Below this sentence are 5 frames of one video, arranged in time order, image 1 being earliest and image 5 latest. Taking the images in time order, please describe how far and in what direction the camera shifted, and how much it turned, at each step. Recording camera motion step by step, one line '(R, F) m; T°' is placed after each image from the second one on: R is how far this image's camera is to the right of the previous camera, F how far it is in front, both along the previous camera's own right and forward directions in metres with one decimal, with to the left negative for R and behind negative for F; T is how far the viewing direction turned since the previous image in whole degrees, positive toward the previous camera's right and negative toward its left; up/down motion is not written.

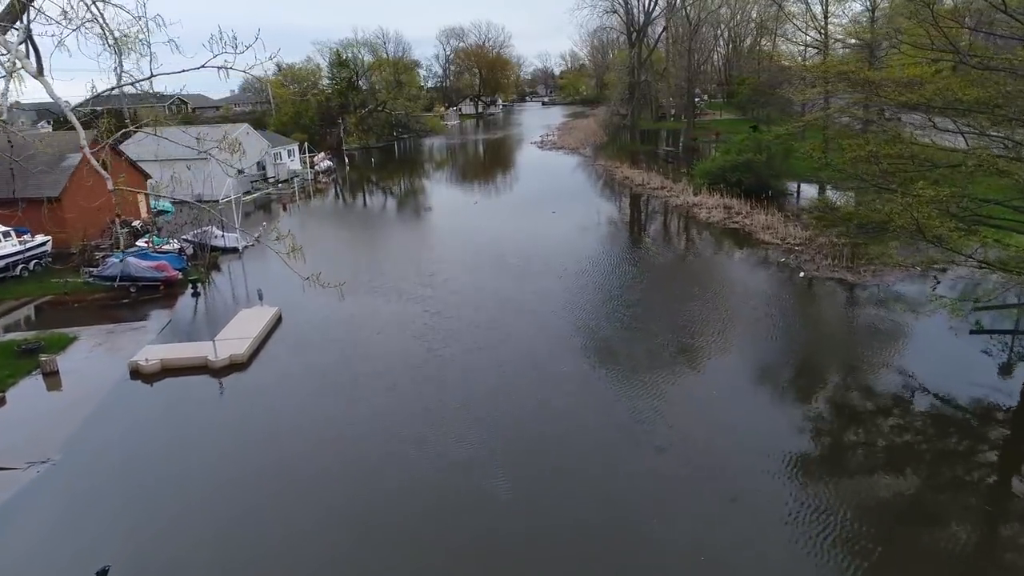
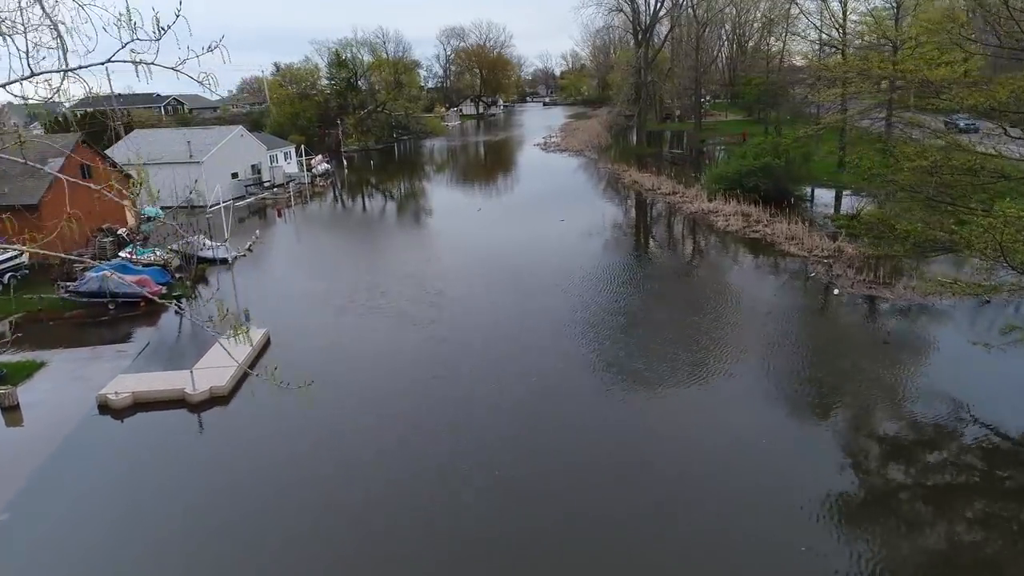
(-0.2, +0.9) m; 0°
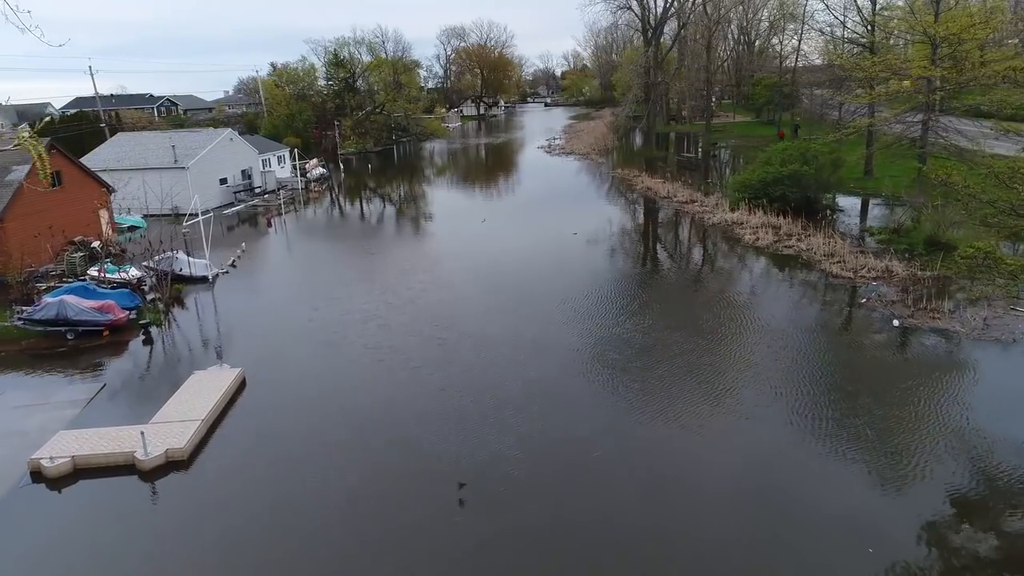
(-0.2, +1.4) m; 0°
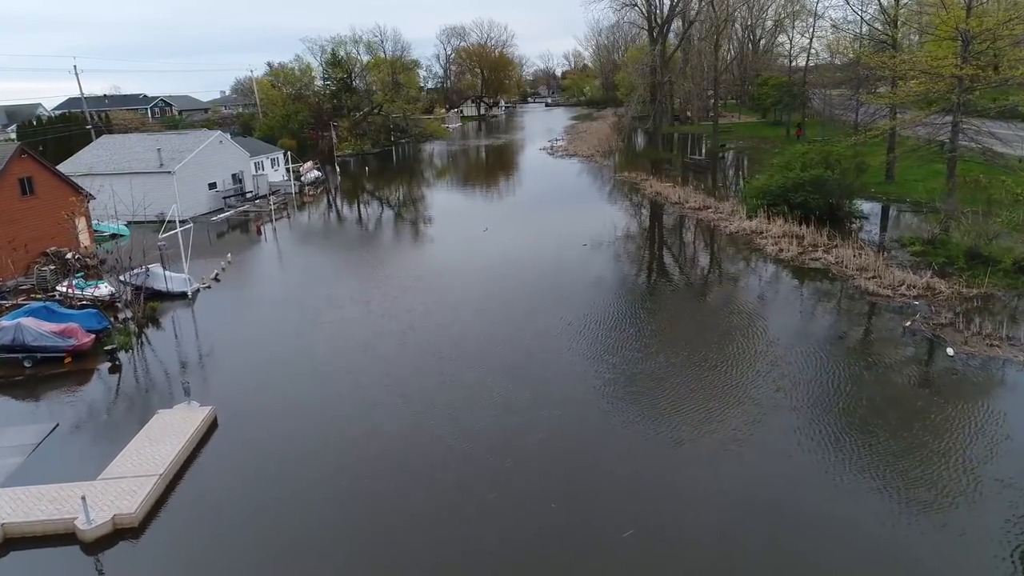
(-0.1, +1.0) m; 0°
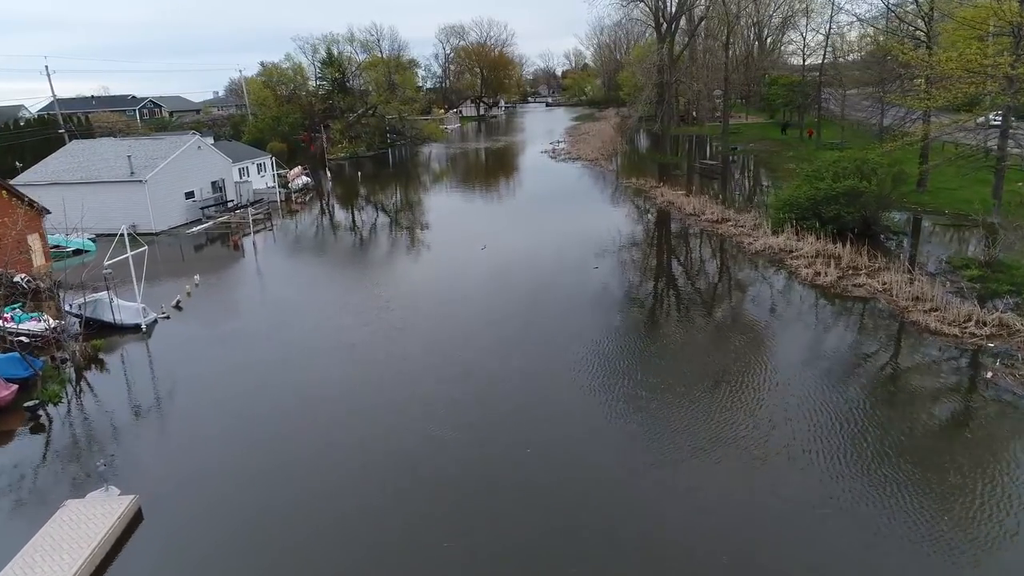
(0.0, +1.6) m; 0°
